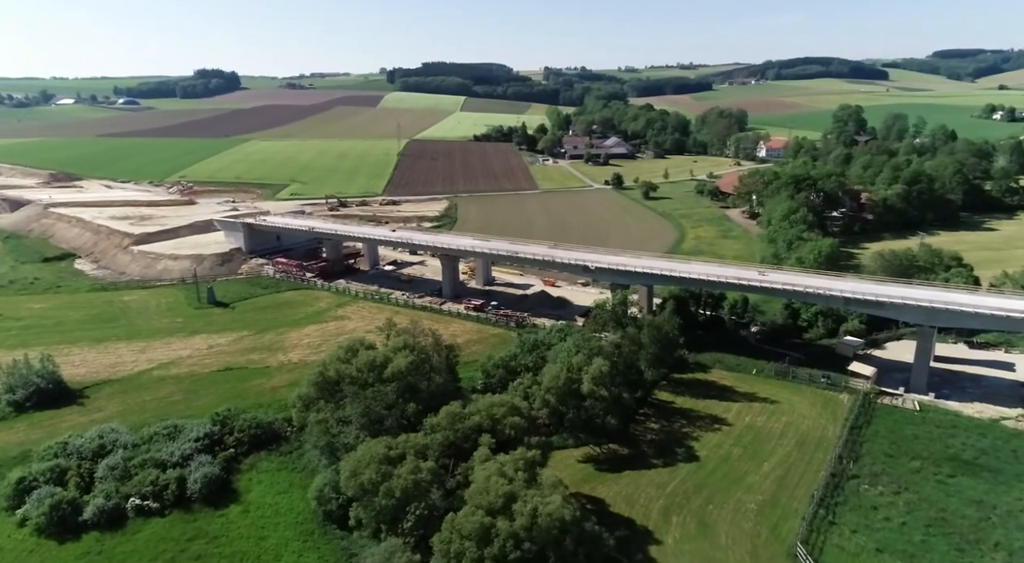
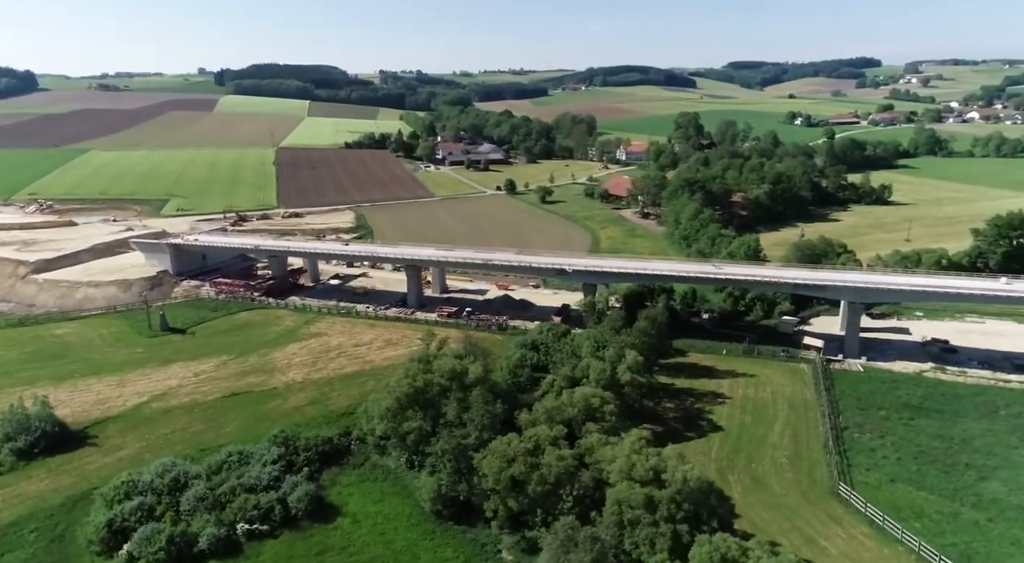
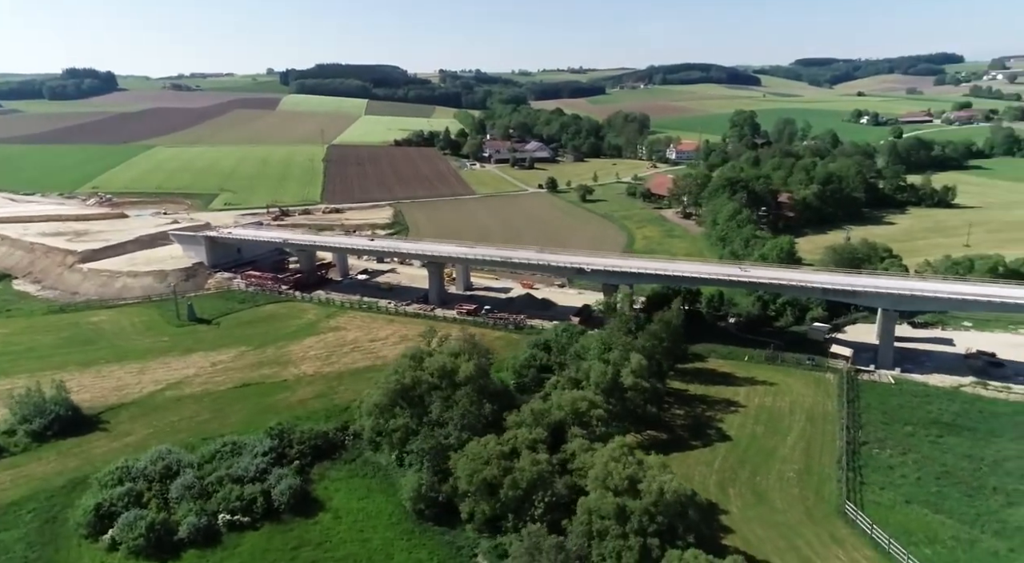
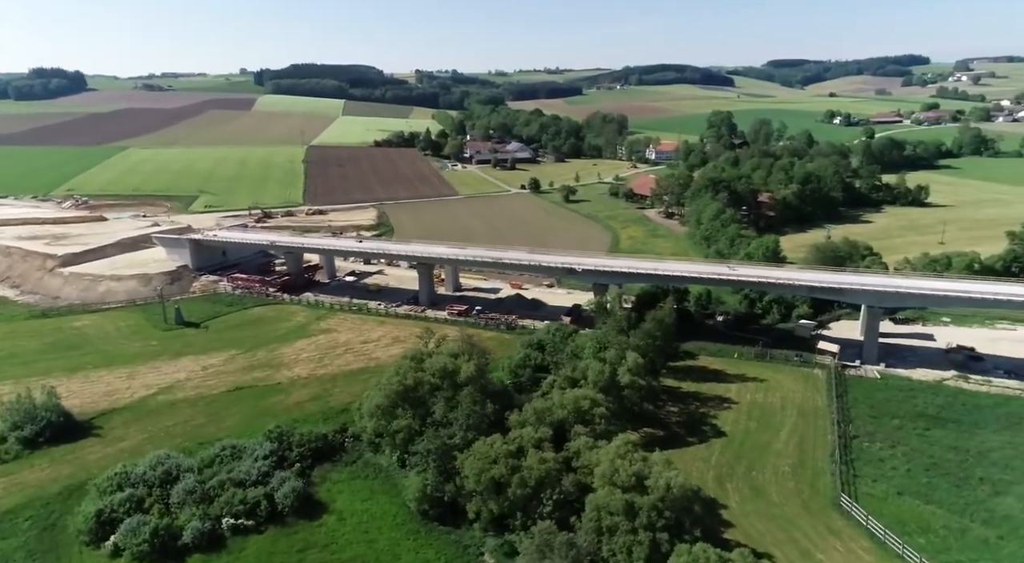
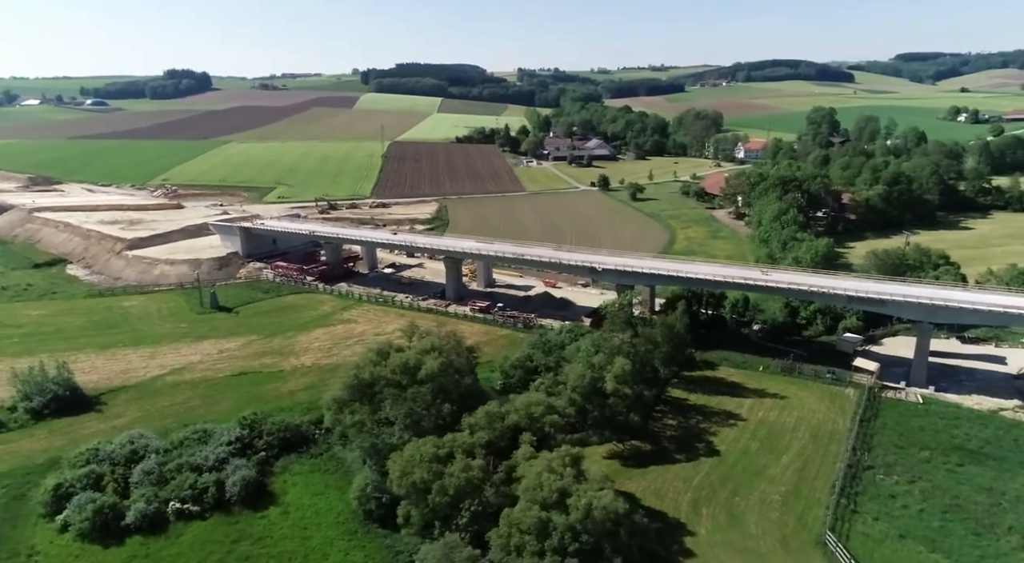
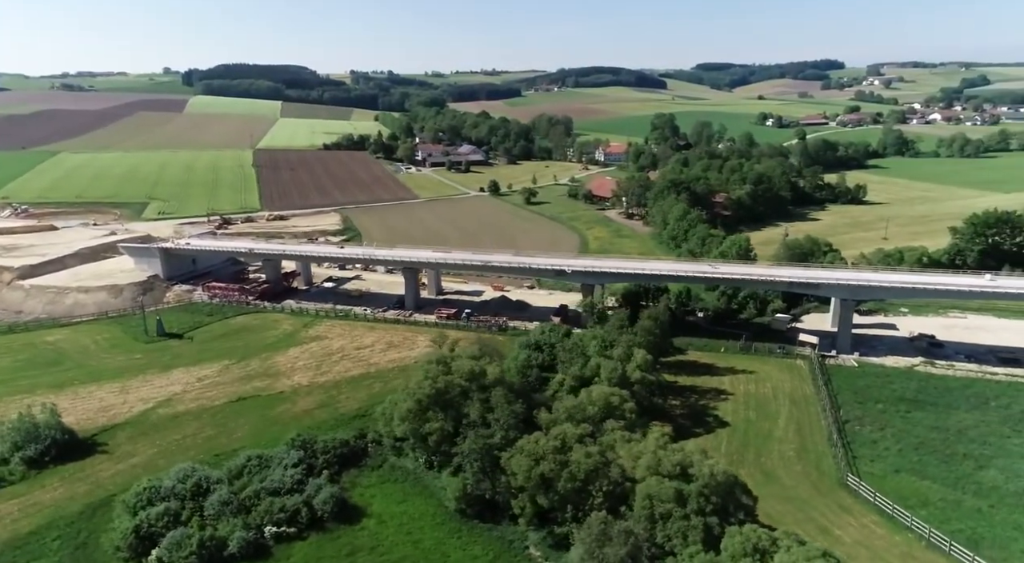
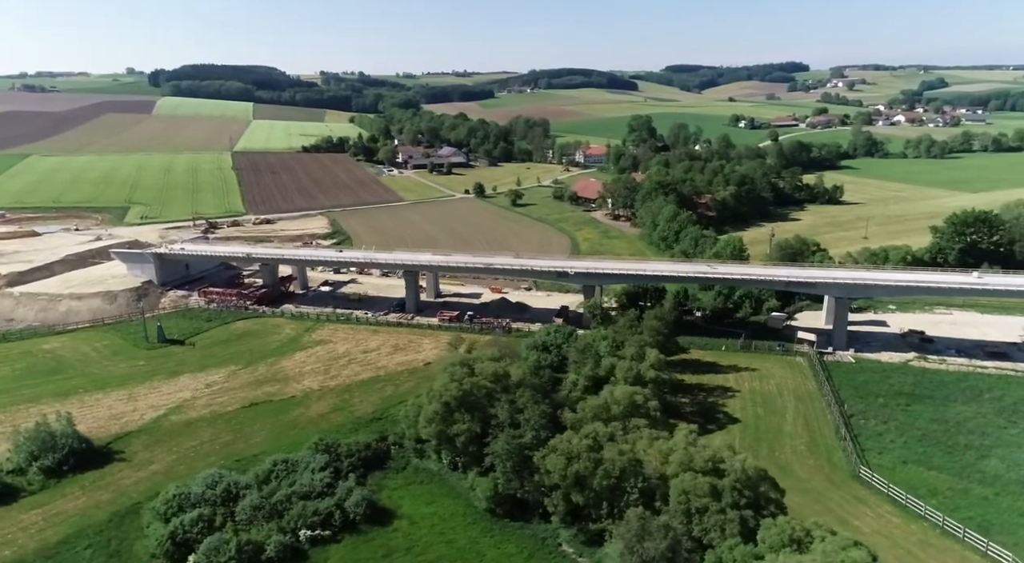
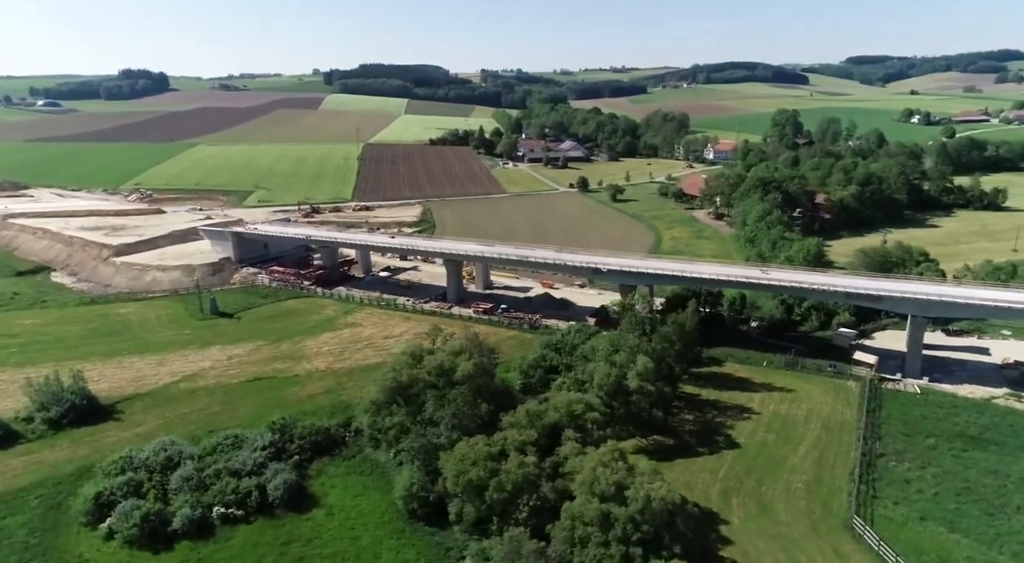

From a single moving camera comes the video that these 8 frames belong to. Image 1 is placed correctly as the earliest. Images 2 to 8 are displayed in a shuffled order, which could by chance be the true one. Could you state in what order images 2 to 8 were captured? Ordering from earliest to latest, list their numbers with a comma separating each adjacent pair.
5, 8, 3, 4, 2, 6, 7
